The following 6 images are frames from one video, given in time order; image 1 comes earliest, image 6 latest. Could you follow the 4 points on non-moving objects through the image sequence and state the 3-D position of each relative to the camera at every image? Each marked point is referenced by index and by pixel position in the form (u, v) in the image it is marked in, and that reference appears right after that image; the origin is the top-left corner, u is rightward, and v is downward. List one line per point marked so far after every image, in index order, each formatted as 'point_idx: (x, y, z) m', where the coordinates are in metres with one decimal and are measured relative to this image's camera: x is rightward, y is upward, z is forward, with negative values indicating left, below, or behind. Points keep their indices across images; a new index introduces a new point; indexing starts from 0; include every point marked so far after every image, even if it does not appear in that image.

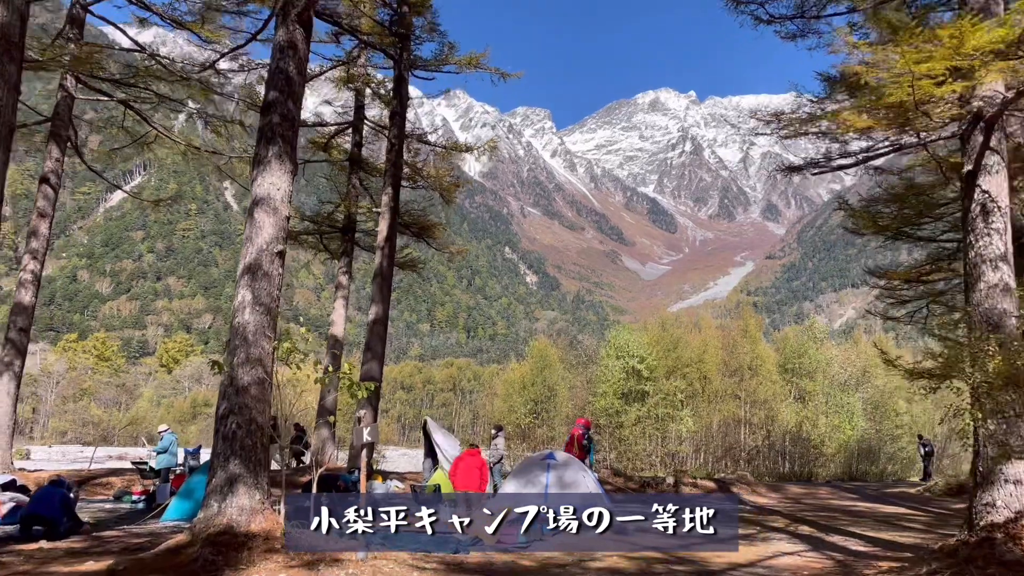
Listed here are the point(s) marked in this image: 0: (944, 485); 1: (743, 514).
0: (+8.3, -3.7, +12.4) m
1: (+3.2, -3.2, +9.1) m
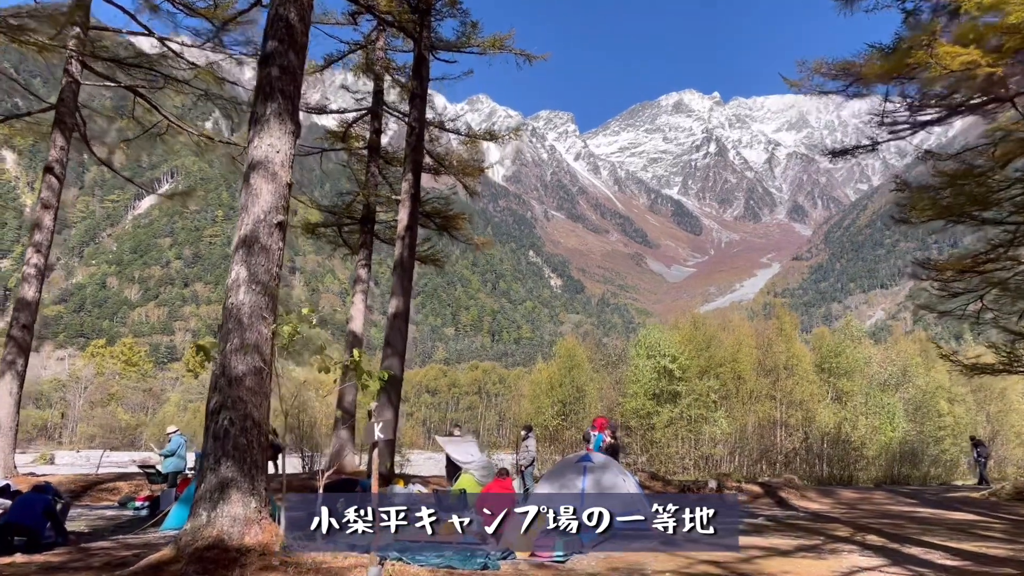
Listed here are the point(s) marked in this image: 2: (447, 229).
0: (+8.8, -3.5, +11.5) m
1: (+3.6, -3.0, +8.4) m
2: (-1.2, +1.1, +12.5) m
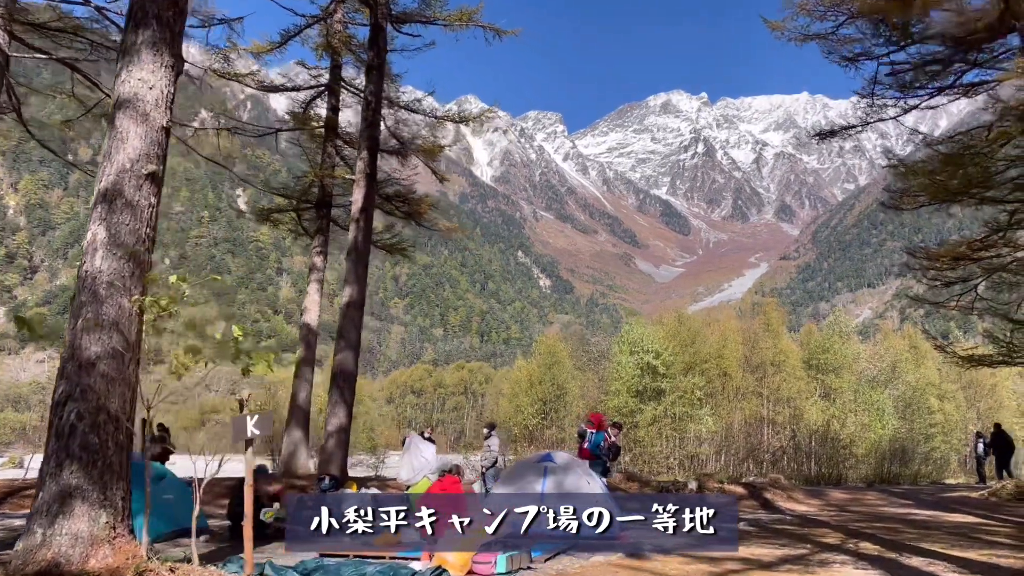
0: (+8.4, -3.3, +10.9) m
1: (+3.2, -2.8, +7.8) m
2: (-1.7, +1.2, +11.8) m
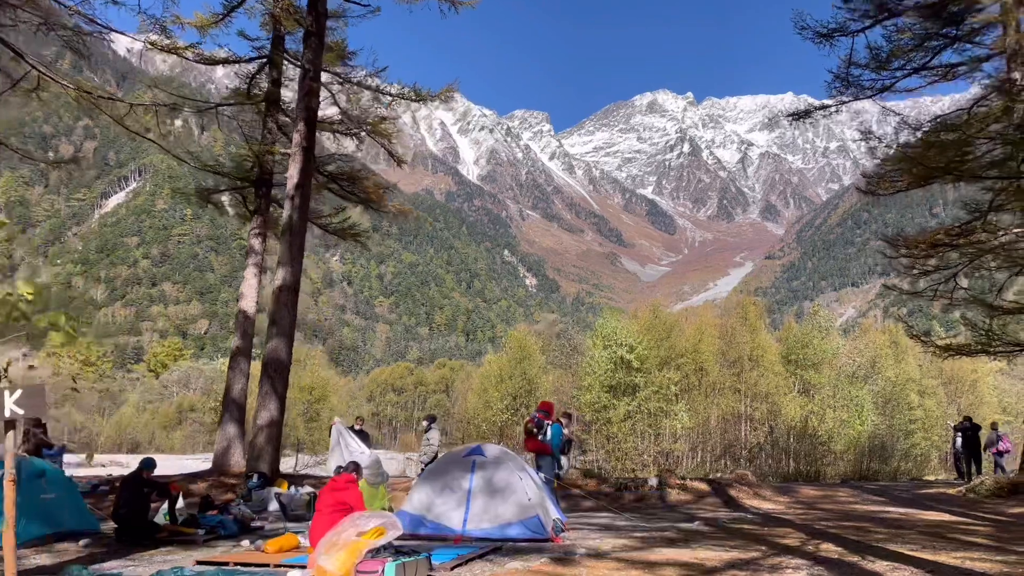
0: (+7.7, -3.1, +10.5) m
1: (+2.6, -2.6, +7.2) m
2: (-2.4, +1.5, +11.1) m
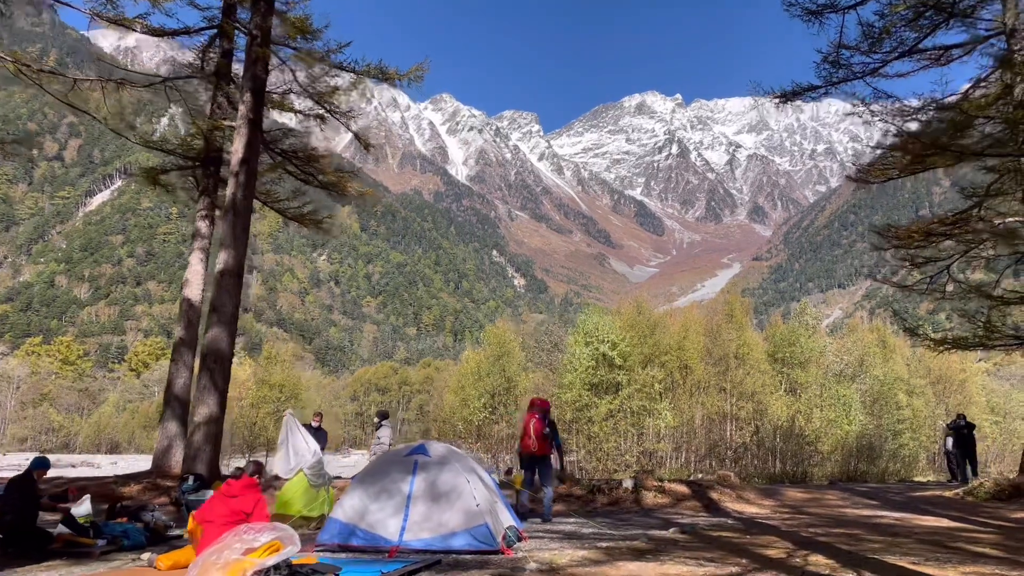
0: (+7.2, -3.0, +10.0) m
1: (+2.2, -2.5, +6.7) m
2: (-2.8, +1.6, +10.5) m
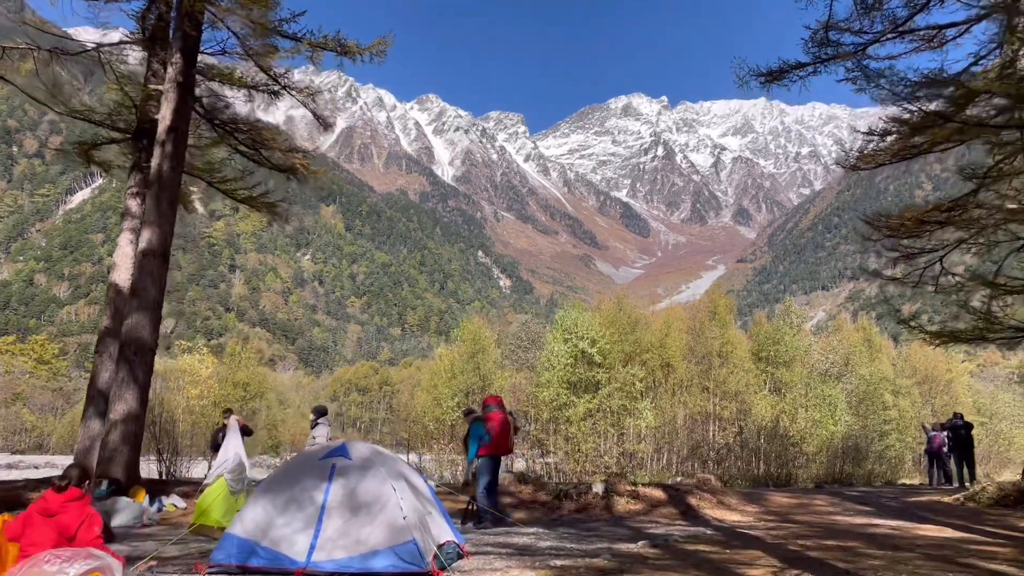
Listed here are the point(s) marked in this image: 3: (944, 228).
0: (+6.8, -2.9, +9.4) m
1: (+1.8, -2.3, +6.0) m
2: (-3.3, +1.8, +9.8) m
3: (+5.8, +0.8, +8.9) m
